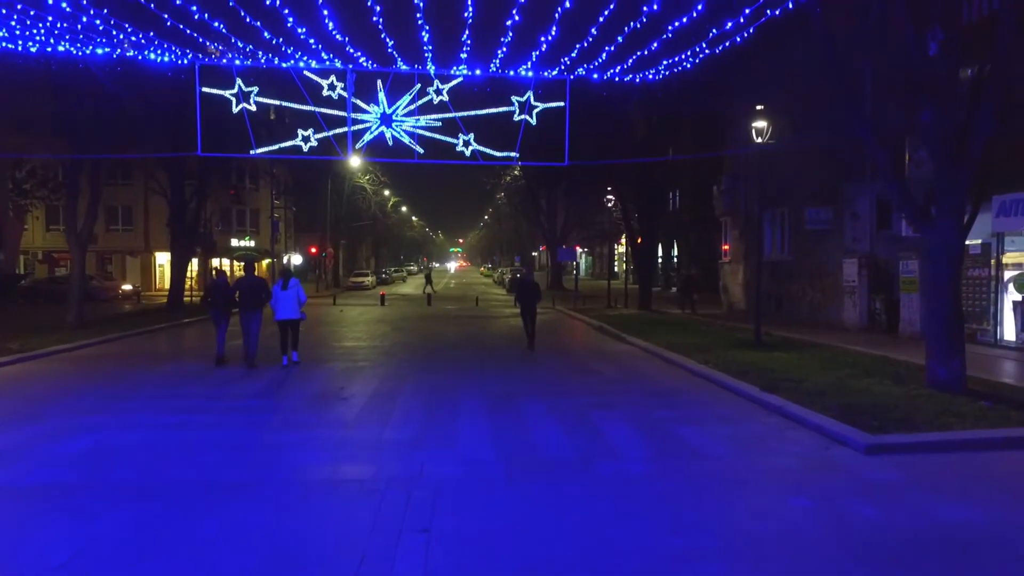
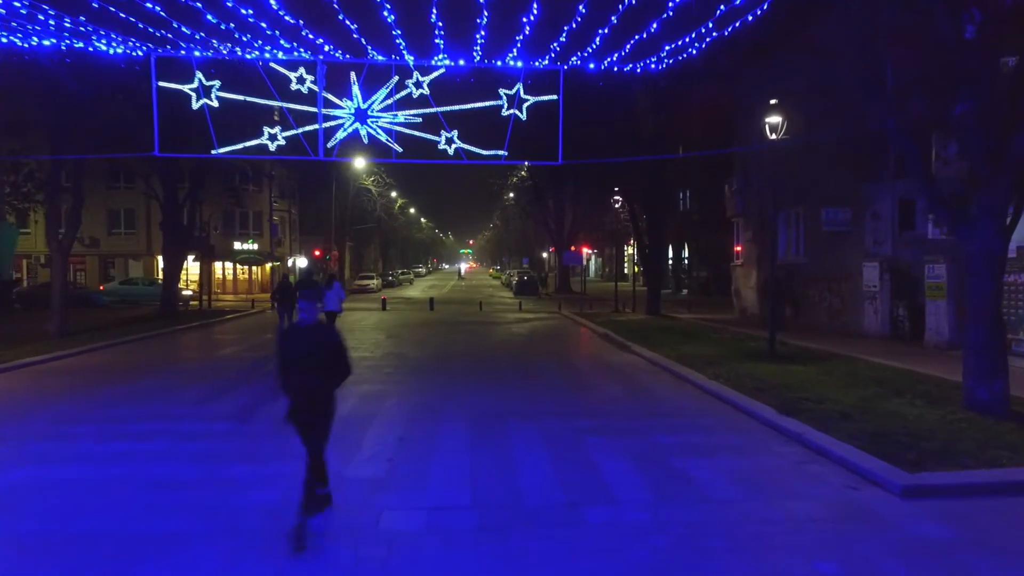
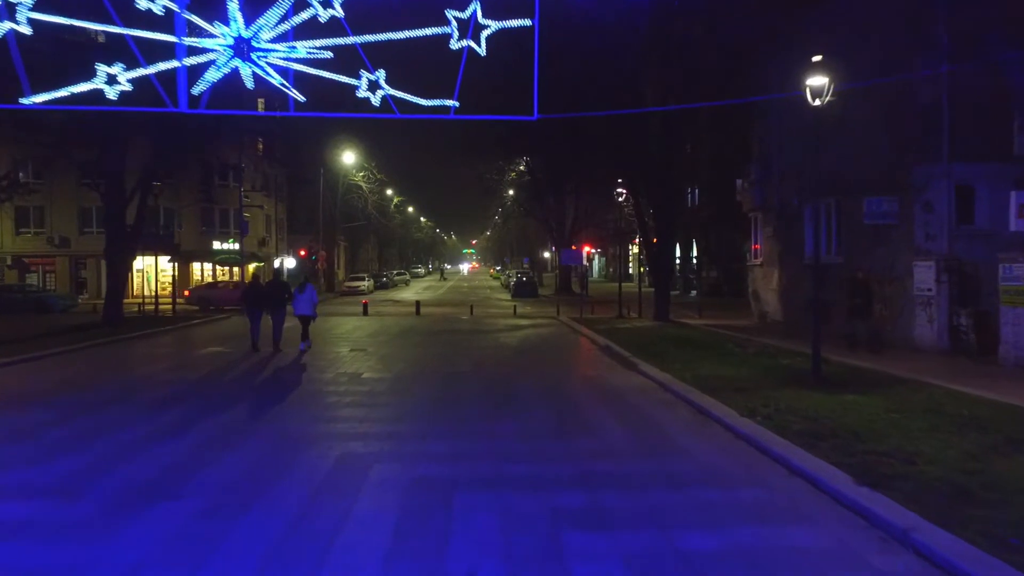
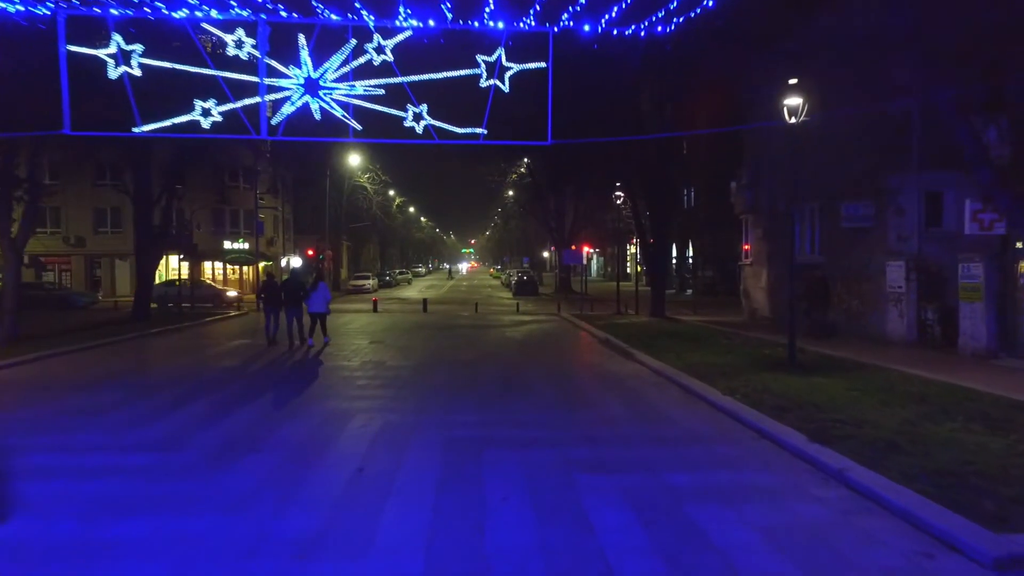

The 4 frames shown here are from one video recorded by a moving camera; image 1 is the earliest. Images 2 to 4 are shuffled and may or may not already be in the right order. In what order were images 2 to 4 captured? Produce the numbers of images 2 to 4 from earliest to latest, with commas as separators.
2, 4, 3
